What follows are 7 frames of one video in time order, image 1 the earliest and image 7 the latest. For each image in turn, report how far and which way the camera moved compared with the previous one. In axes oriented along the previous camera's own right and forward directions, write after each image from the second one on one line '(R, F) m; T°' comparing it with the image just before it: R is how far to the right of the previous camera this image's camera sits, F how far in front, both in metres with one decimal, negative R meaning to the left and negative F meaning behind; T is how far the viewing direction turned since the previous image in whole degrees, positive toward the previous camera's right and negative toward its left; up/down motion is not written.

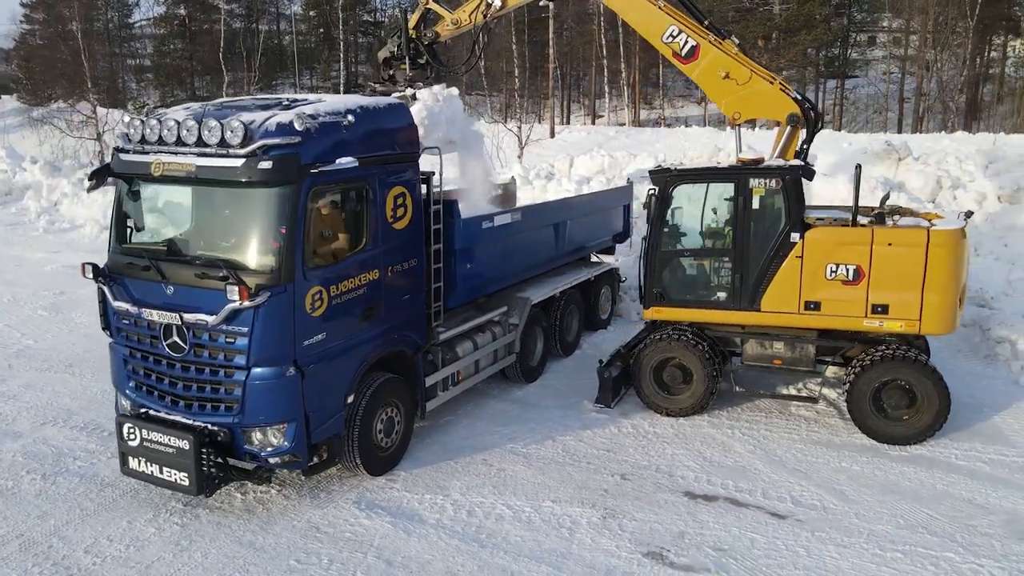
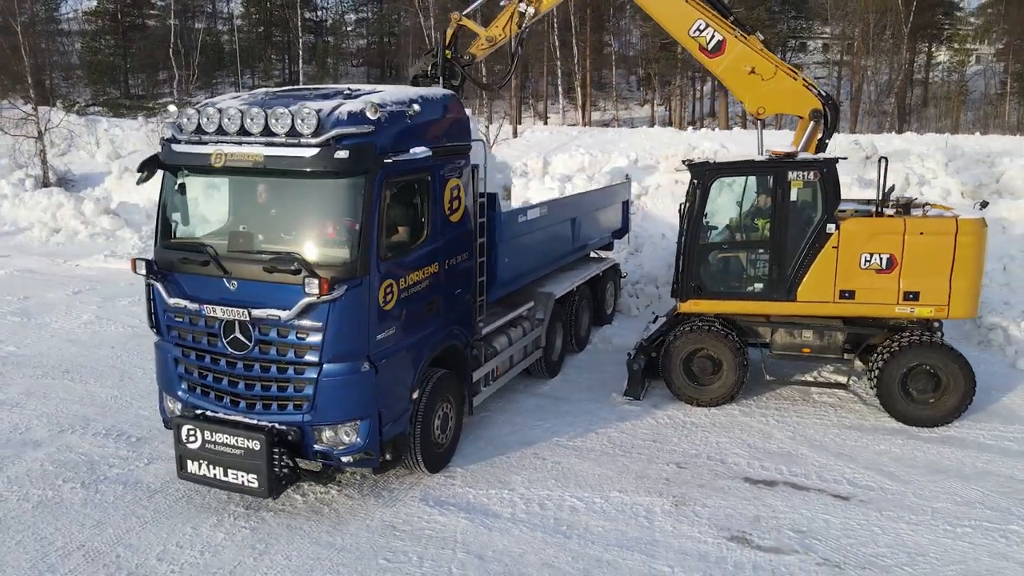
(-0.9, +0.1) m; +5°
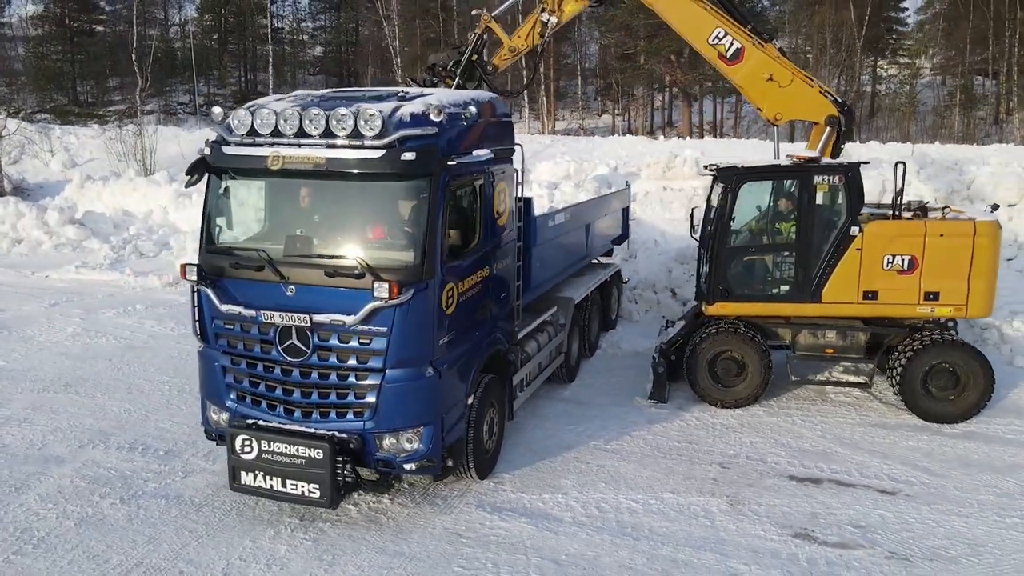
(-0.7, 0.0) m; +4°
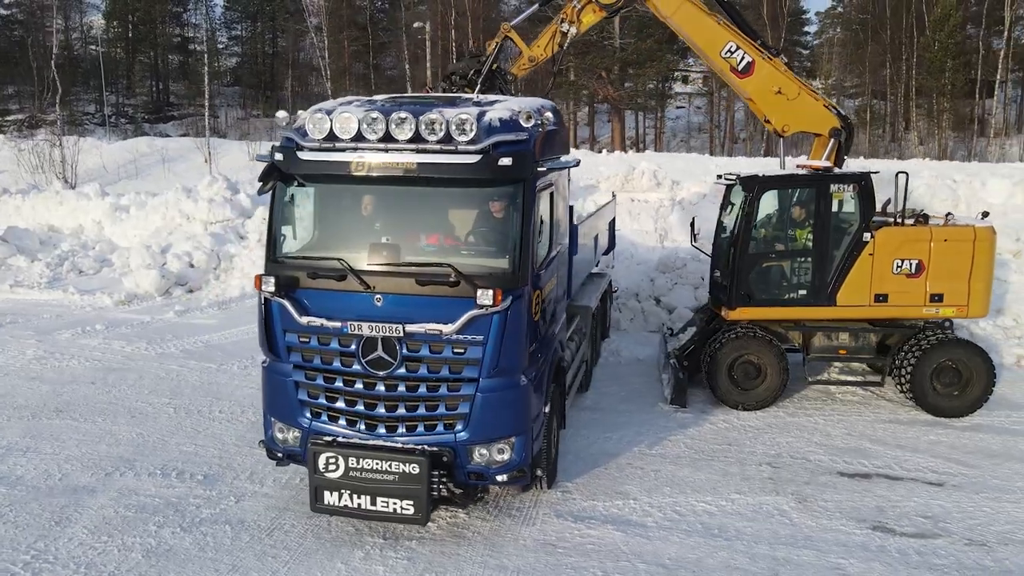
(-1.1, +0.1) m; +7°
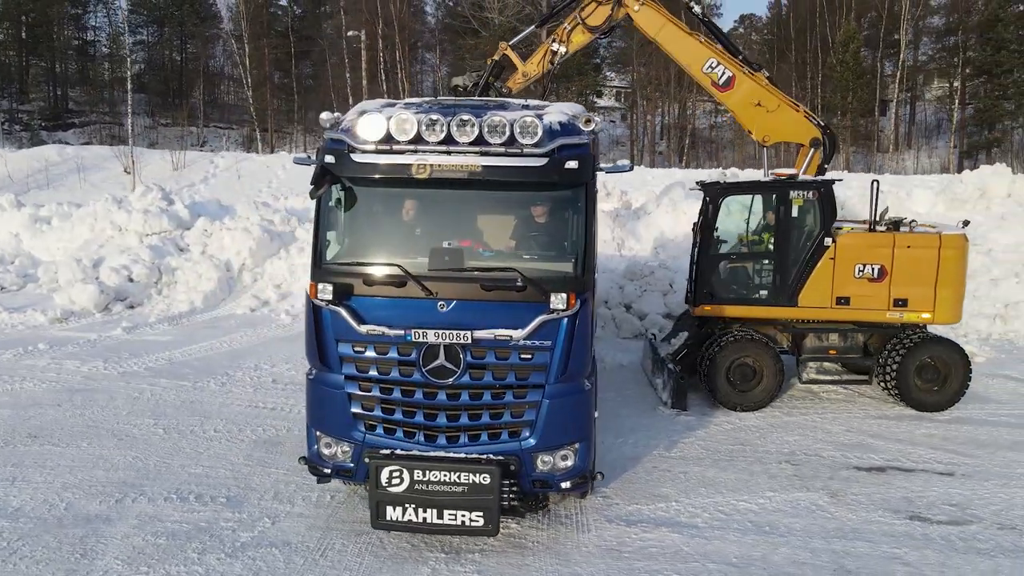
(-0.9, +0.1) m; +7°
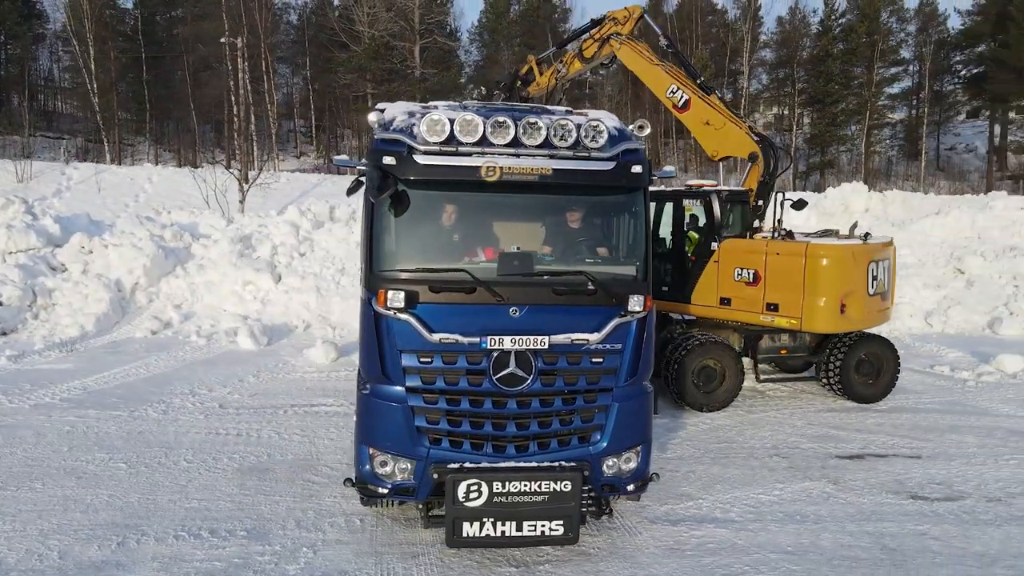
(-1.3, +0.2) m; +11°
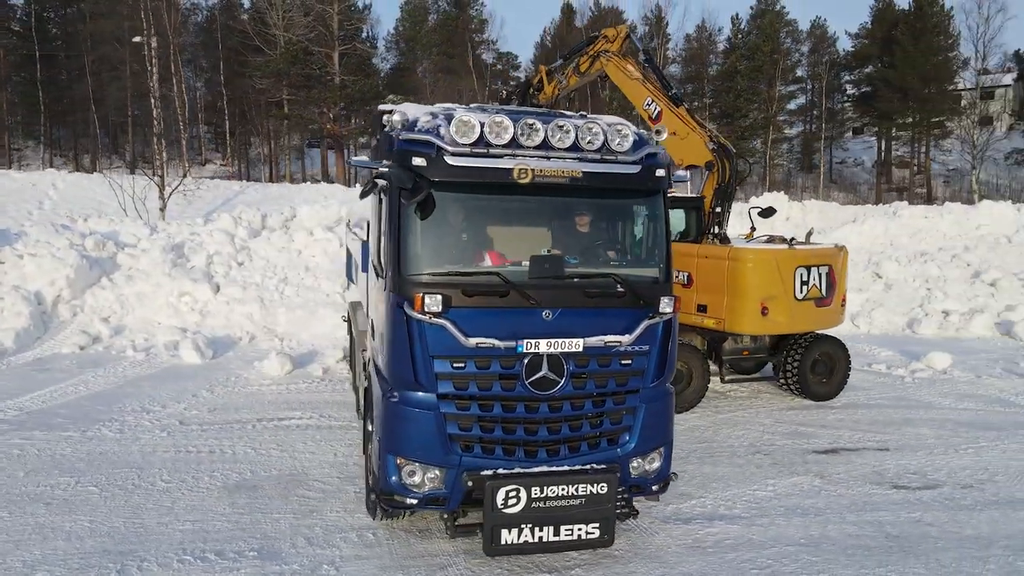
(-0.7, +0.1) m; +7°
